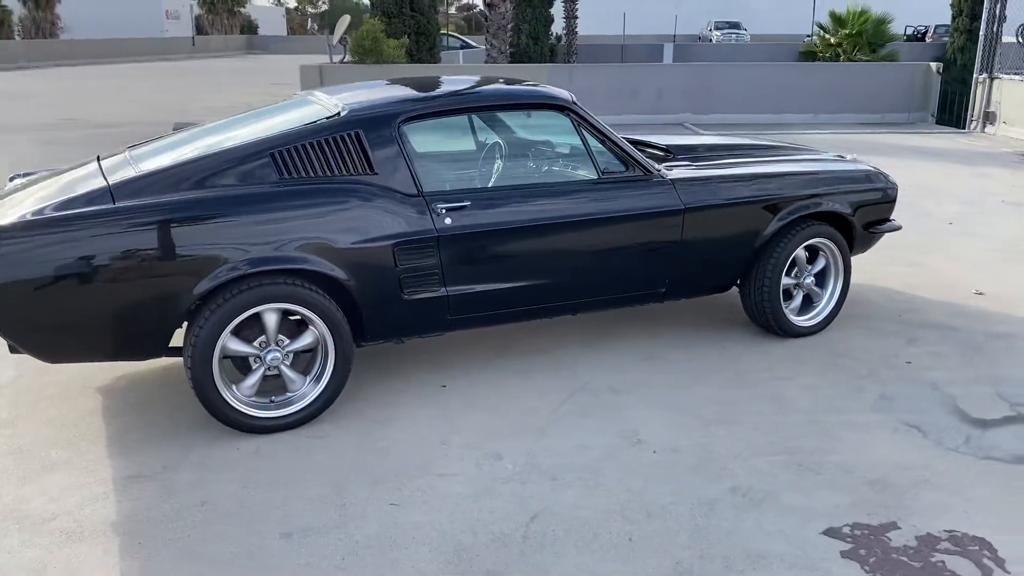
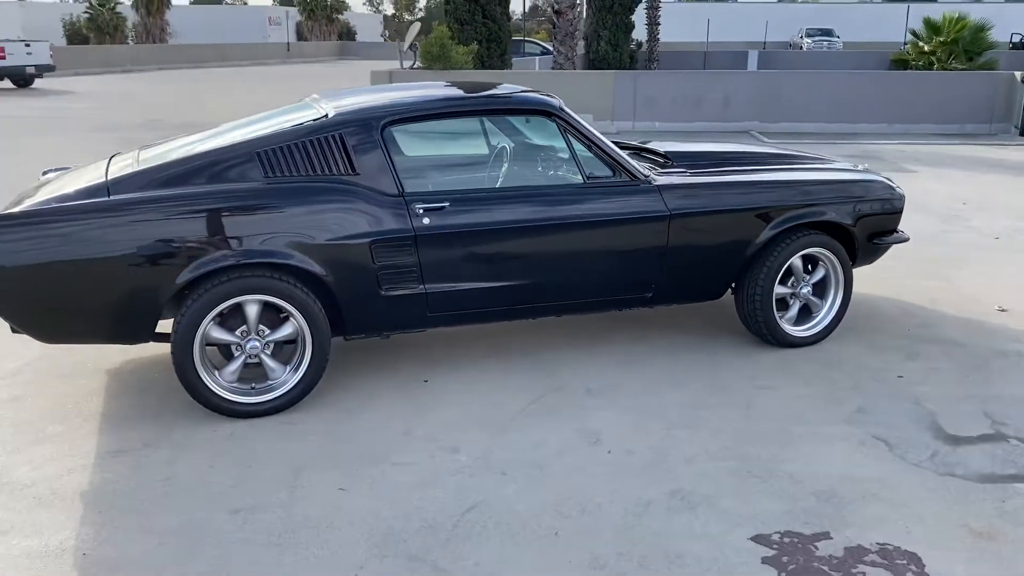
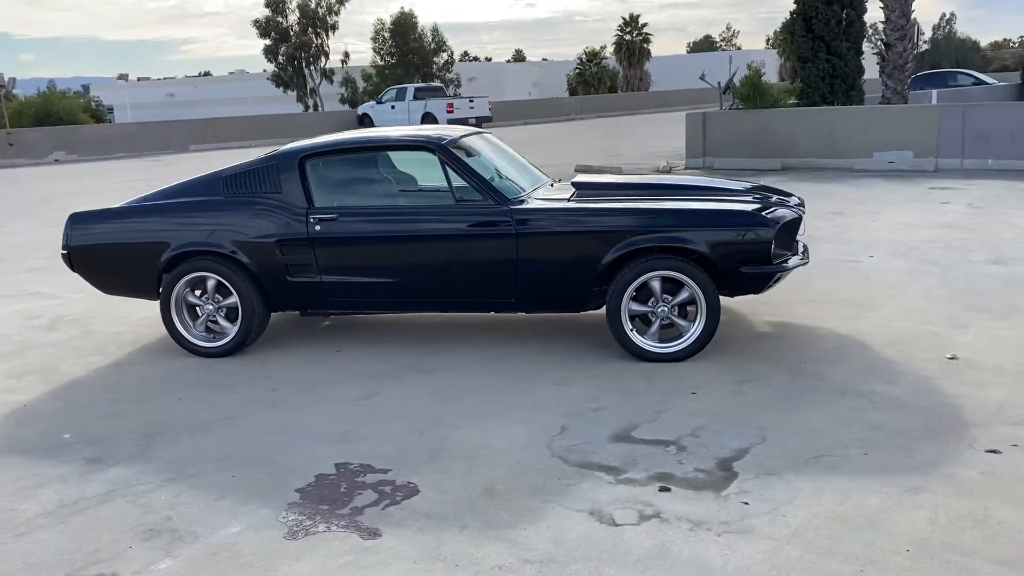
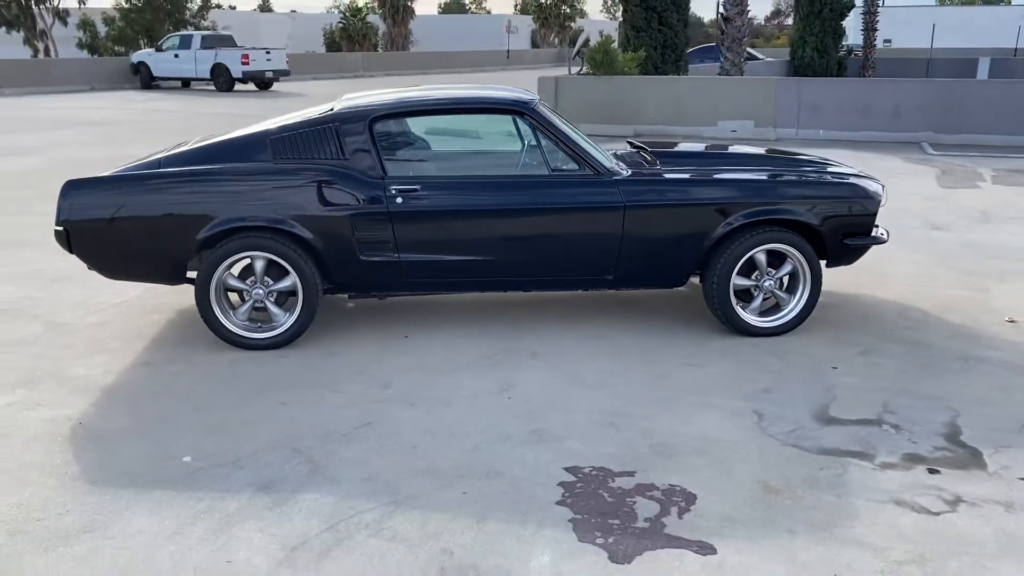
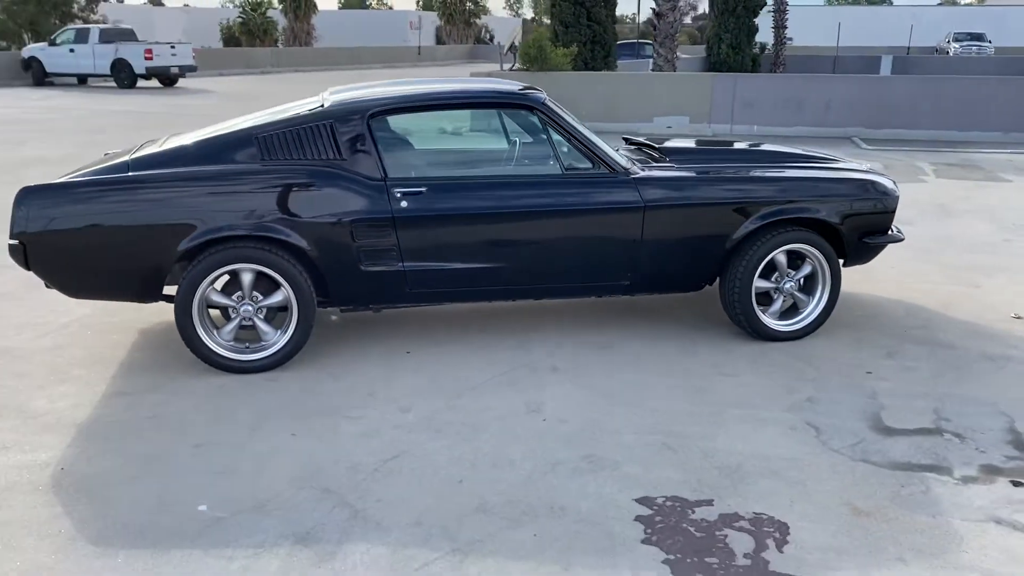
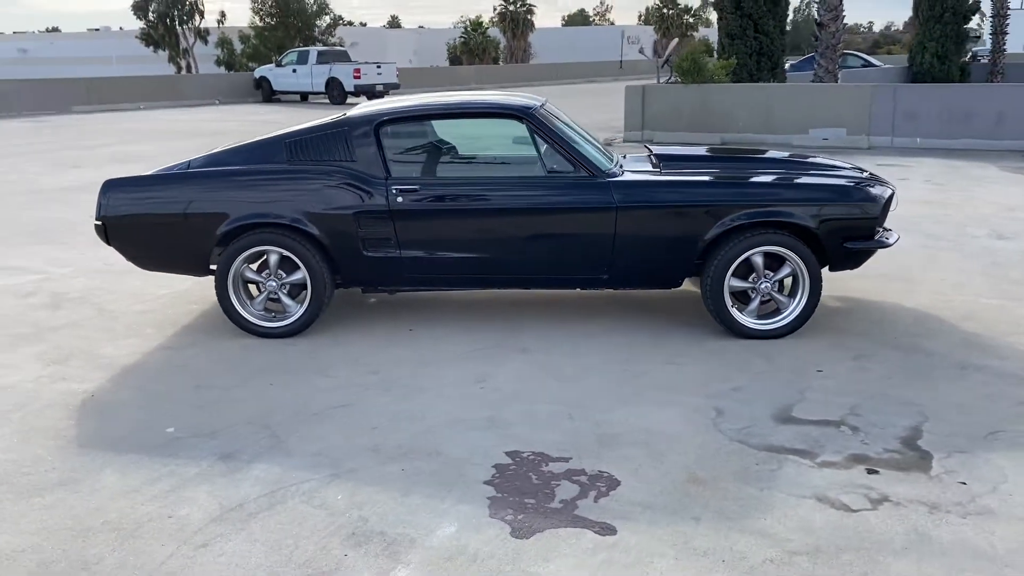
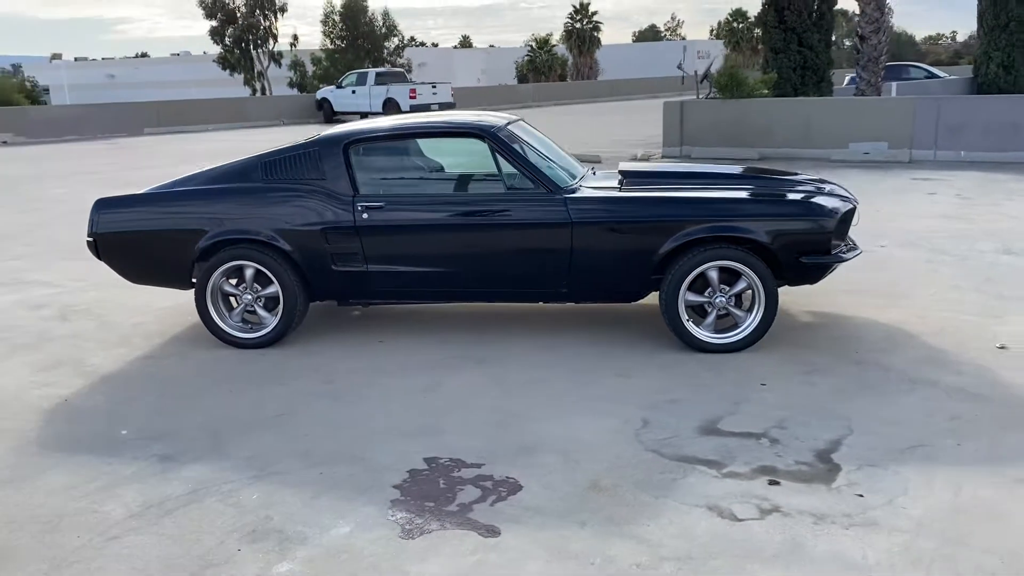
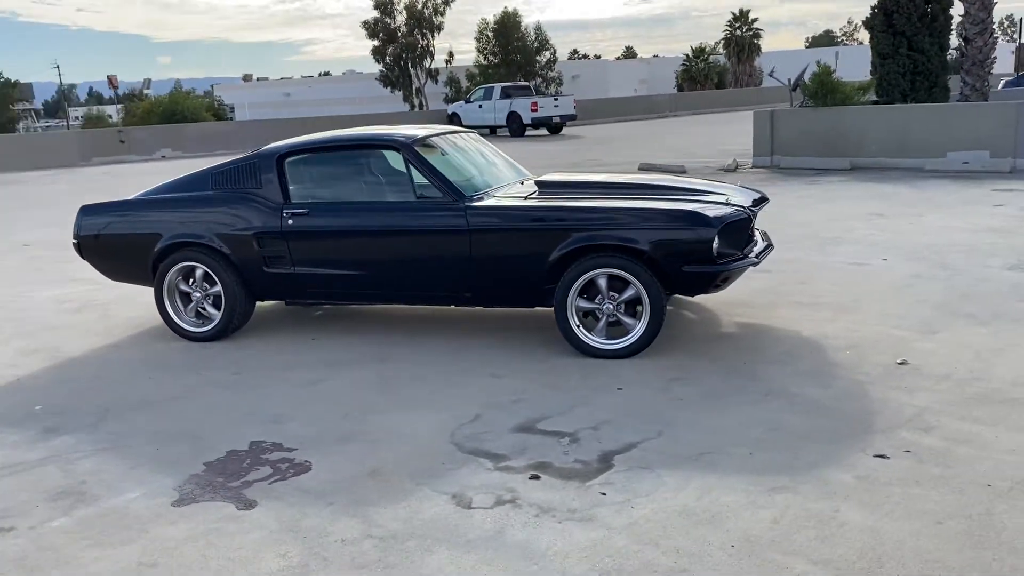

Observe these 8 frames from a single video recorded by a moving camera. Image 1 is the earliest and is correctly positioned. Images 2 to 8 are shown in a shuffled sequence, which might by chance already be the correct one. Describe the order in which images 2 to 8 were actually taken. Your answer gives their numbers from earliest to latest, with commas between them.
2, 5, 4, 6, 7, 3, 8
